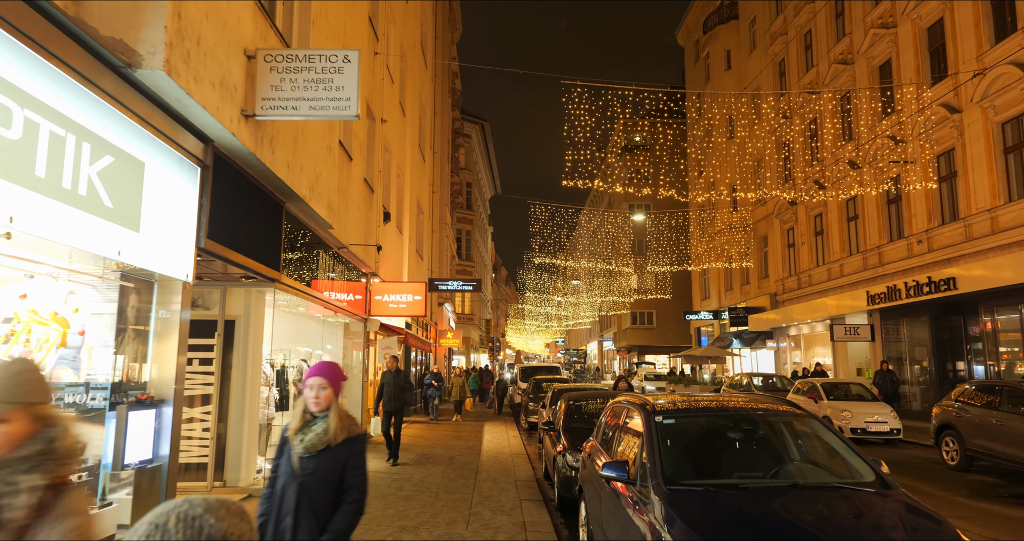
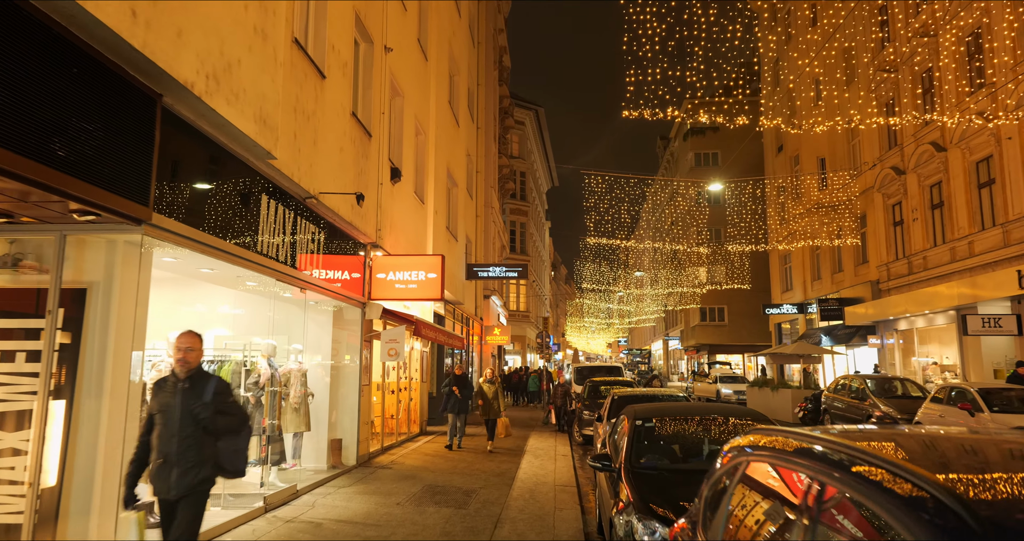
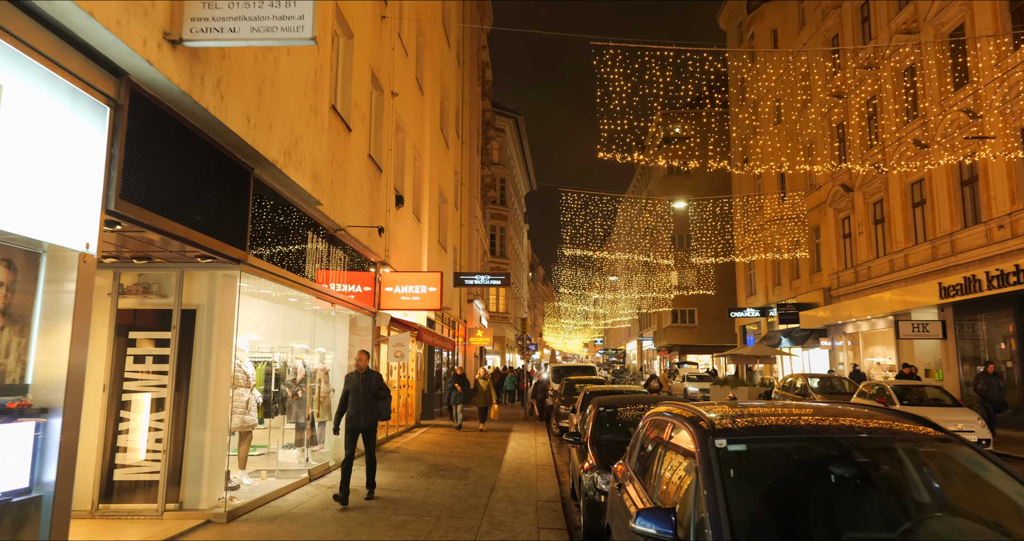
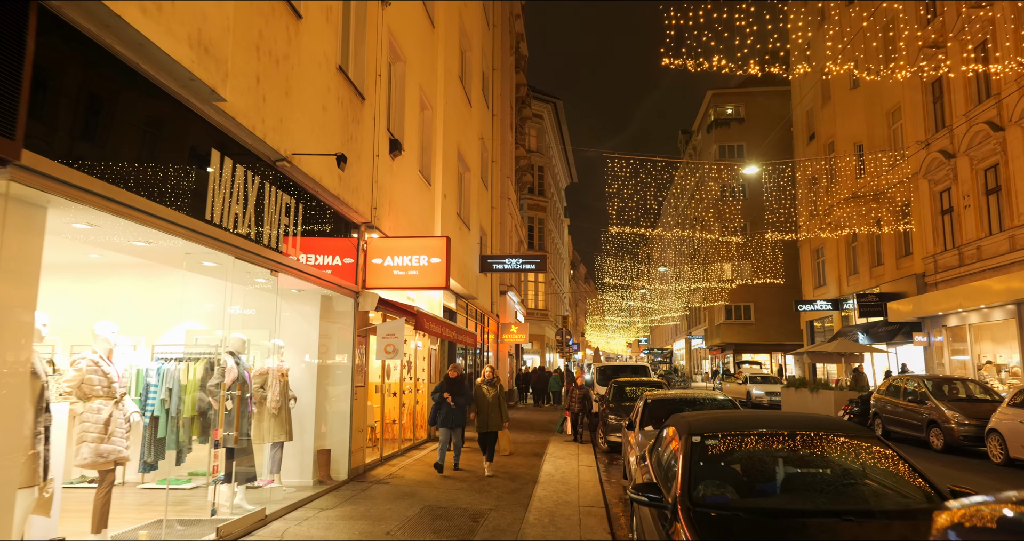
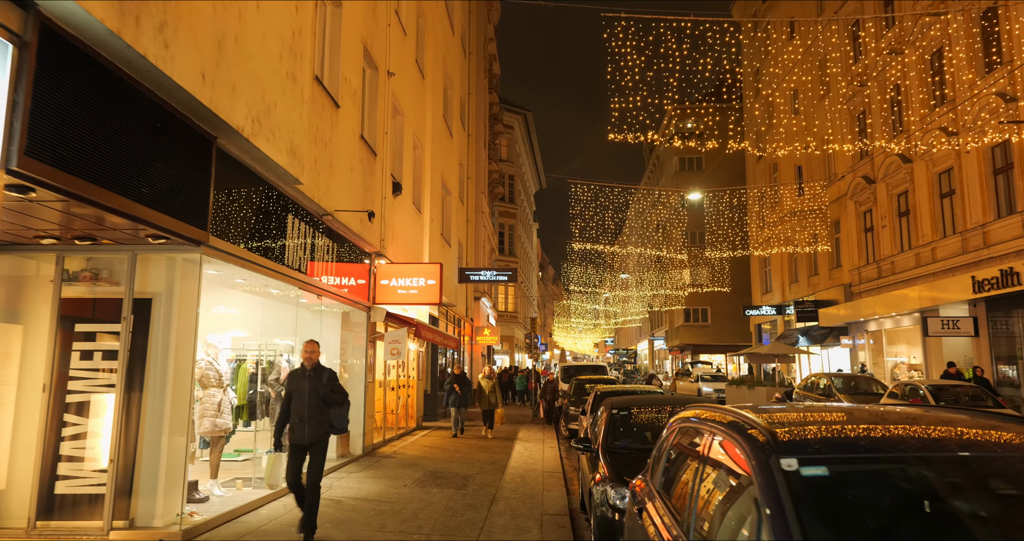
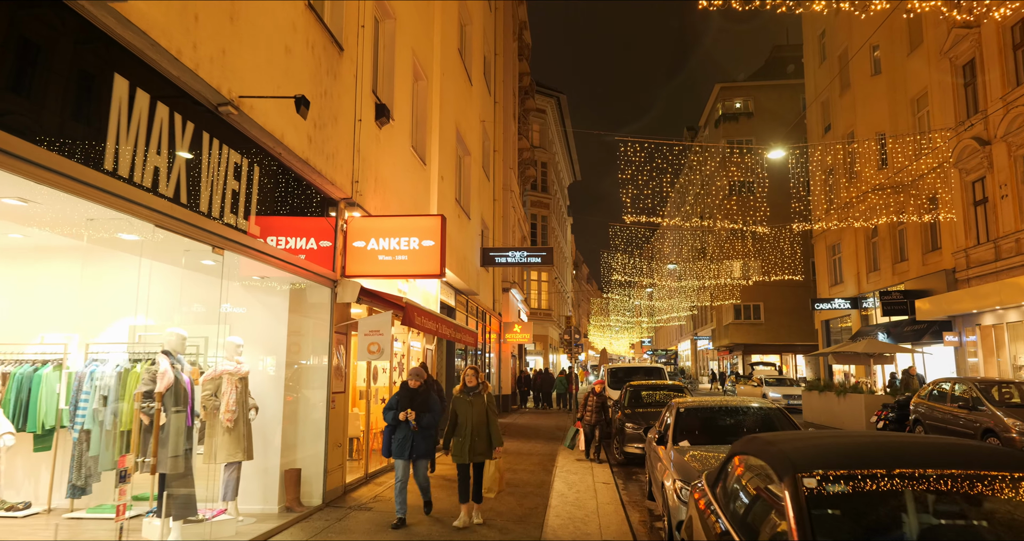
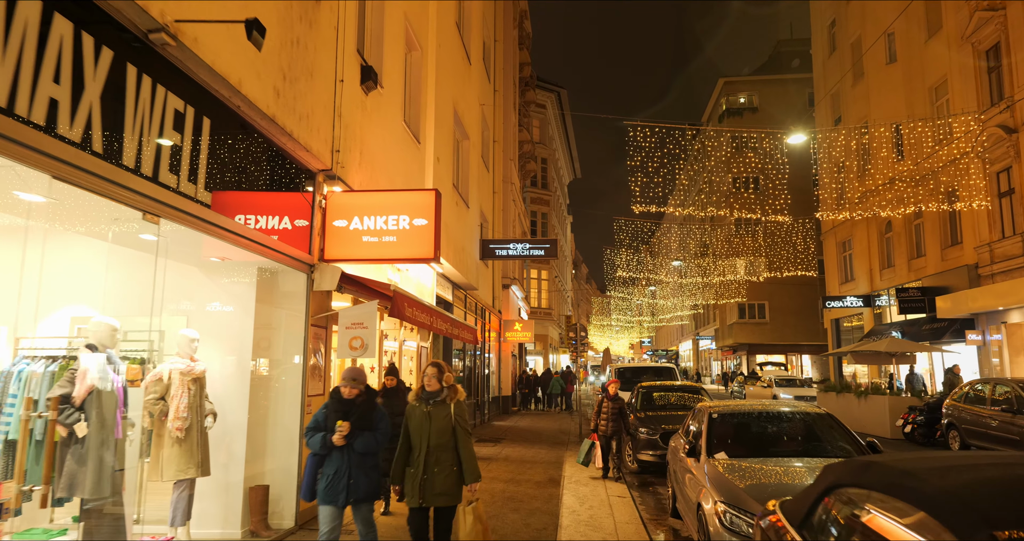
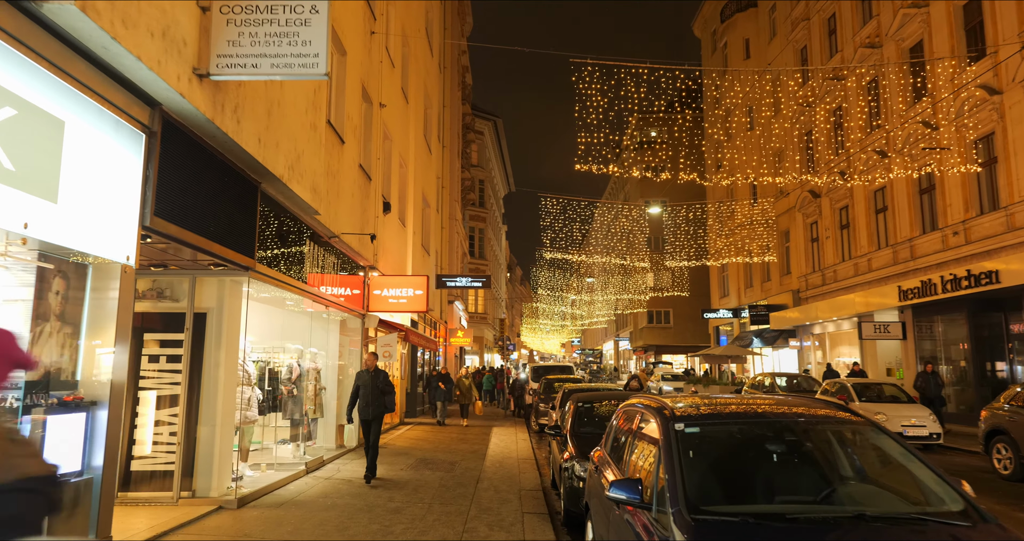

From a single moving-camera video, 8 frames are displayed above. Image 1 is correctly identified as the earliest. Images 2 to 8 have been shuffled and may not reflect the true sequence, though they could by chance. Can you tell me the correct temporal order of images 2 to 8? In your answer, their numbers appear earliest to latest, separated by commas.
8, 3, 5, 2, 4, 6, 7
